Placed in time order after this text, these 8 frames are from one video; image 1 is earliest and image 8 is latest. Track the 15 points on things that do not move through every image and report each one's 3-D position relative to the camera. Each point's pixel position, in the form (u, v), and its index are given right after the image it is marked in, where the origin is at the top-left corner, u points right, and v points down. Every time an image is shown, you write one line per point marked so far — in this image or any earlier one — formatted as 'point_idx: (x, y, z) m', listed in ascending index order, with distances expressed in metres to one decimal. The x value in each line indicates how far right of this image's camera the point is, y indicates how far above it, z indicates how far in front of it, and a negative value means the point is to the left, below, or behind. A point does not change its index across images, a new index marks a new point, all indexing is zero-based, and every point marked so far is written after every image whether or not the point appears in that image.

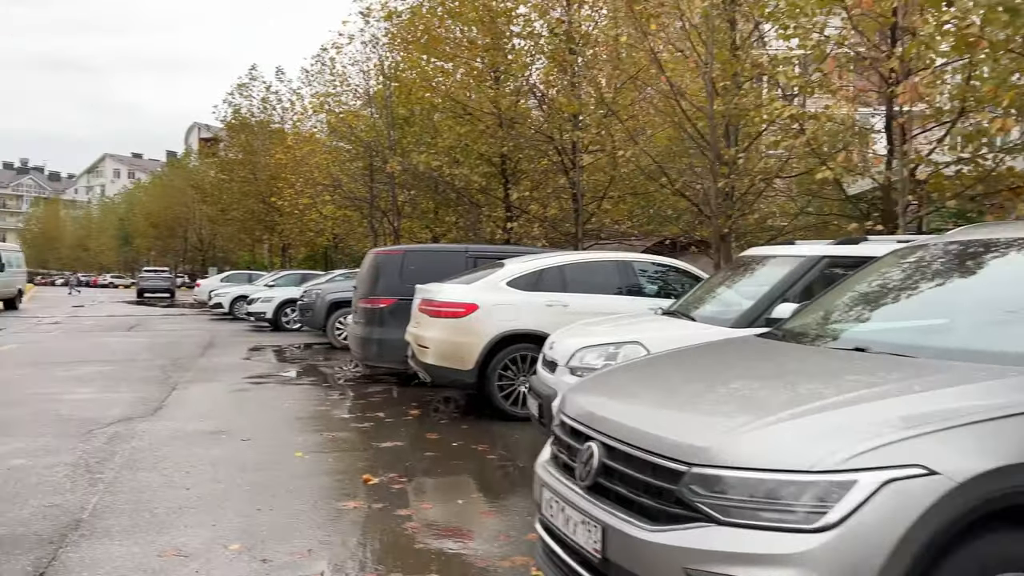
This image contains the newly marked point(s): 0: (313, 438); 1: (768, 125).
0: (-1.3, -1.0, +5.4) m
1: (+3.4, +2.2, +10.8) m
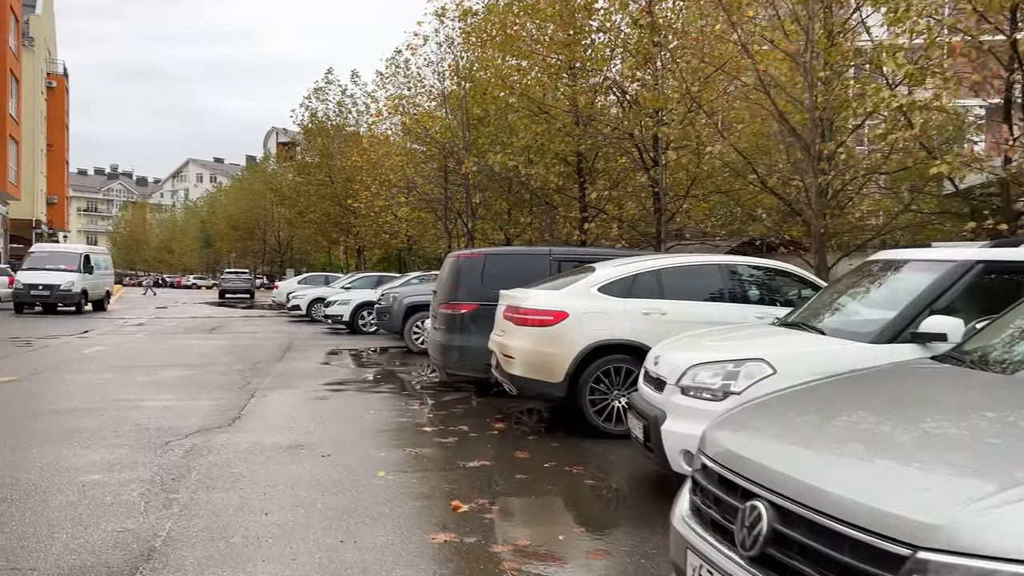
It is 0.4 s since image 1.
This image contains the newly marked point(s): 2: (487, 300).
0: (-0.7, -1.0, +5.0) m
1: (+4.4, +2.1, +10.0) m
2: (-0.3, -0.1, +7.3) m
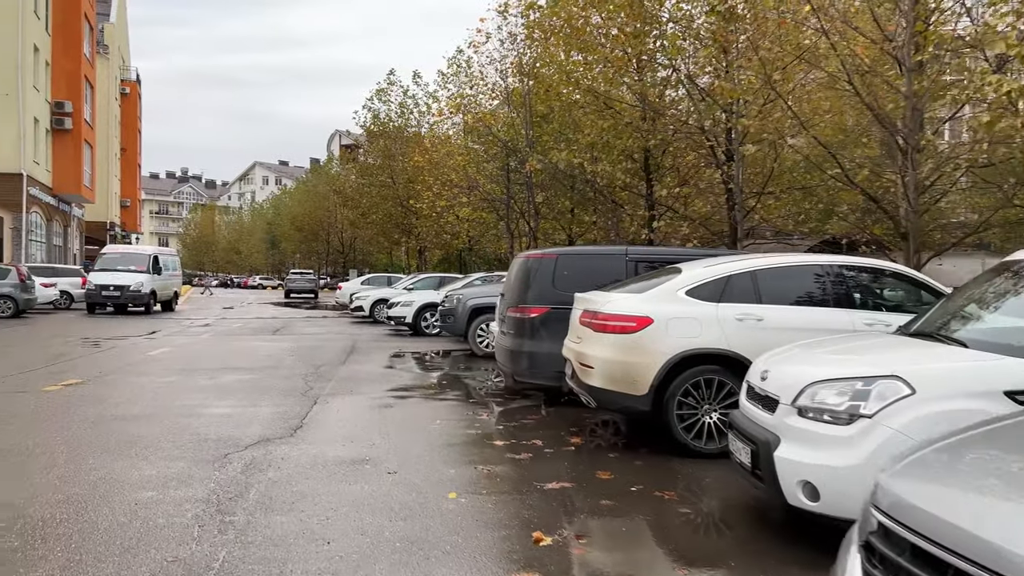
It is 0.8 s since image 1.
0: (-0.3, -1.0, +4.6) m
1: (+5.2, +2.1, +9.2) m
2: (+0.4, -0.1, +6.9) m
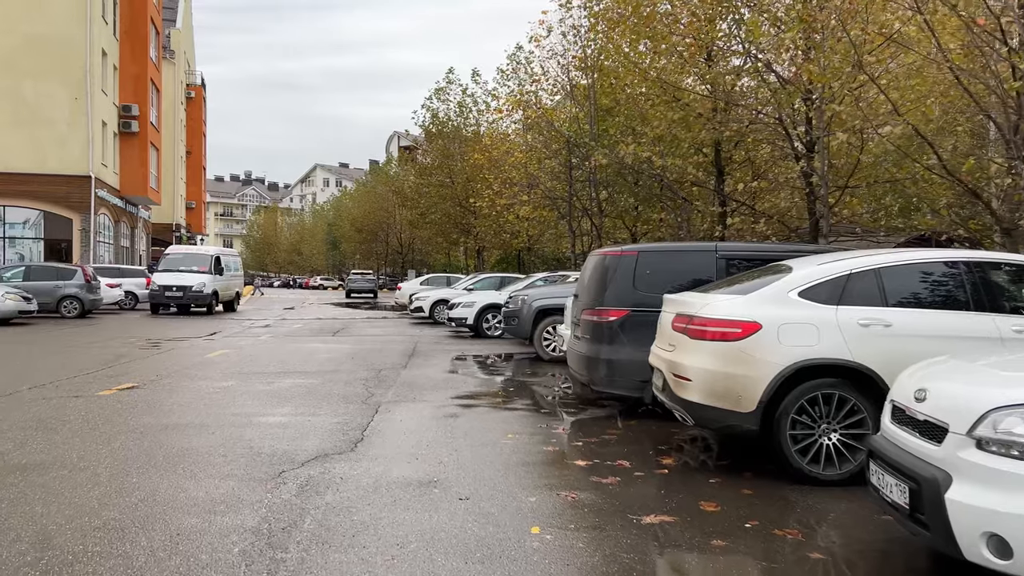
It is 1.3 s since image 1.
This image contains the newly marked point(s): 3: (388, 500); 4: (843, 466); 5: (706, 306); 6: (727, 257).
0: (+0.2, -1.0, +4.0) m
1: (+6.0, +2.1, +8.3) m
2: (+1.0, -0.1, +6.2) m
3: (-0.6, -1.0, +4.0) m
4: (+1.8, -0.9, +4.3) m
5: (+1.1, -0.1, +4.6) m
6: (+1.7, +0.2, +6.3) m
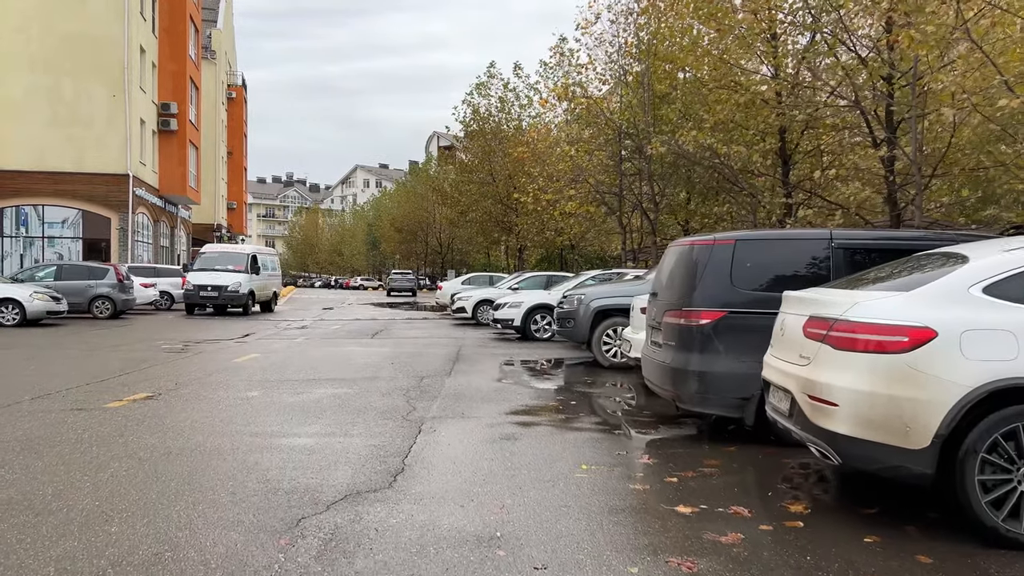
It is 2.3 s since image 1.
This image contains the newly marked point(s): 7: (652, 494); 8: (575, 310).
0: (+0.5, -1.0, +3.0) m
1: (+6.5, +2.1, +6.9) m
2: (+1.4, -0.1, +5.1) m
3: (-0.3, -1.0, +3.0) m
4: (+2.1, -0.9, +3.2) m
5: (+1.5, -0.1, +3.4) m
6: (+2.1, +0.3, +5.2) m
7: (+0.7, -1.0, +4.0) m
8: (+0.7, -0.3, +9.4) m
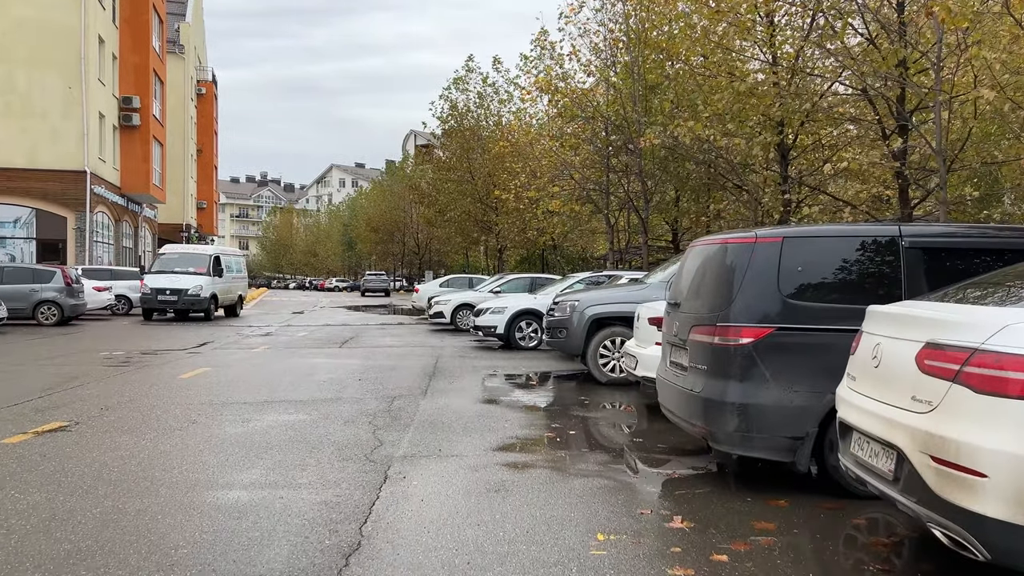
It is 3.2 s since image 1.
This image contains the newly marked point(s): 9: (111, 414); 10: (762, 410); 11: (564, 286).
0: (+0.5, -1.1, +1.9) m
1: (+6.4, +2.1, +6.0) m
2: (+1.4, -0.2, +4.1) m
3: (-0.3, -1.1, +1.9) m
4: (+2.1, -1.0, +2.2) m
5: (+1.4, -0.1, +2.4) m
6: (+2.1, +0.2, +4.2) m
7: (+0.7, -1.1, +2.9) m
8: (+0.6, -0.3, +8.3) m
9: (-3.2, -1.0, +6.4) m
10: (+1.2, -0.6, +4.0) m
11: (+0.8, 0.0, +12.2) m
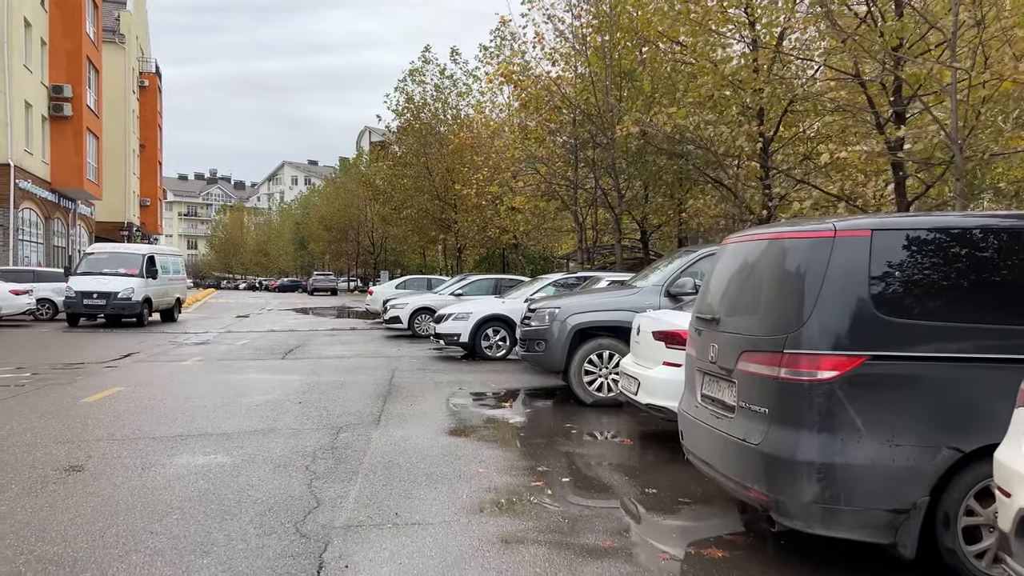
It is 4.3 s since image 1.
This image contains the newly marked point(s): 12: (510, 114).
0: (+0.6, -1.1, +0.7) m
1: (+6.2, +2.0, +5.1) m
2: (+1.3, -0.2, +2.9) m
3: (-0.2, -1.1, +0.6) m
4: (+2.2, -1.0, +1.1) m
5: (+1.5, -0.2, +1.3) m
6: (+2.0, +0.2, +3.1) m
7: (+0.7, -1.1, +1.8) m
8: (+0.3, -0.3, +7.1) m
9: (-3.4, -1.1, +5.1) m
10: (+1.2, -0.6, +2.8) m
11: (+0.3, 0.0, +11.0) m
12: (-0.1, +4.2, +19.8) m
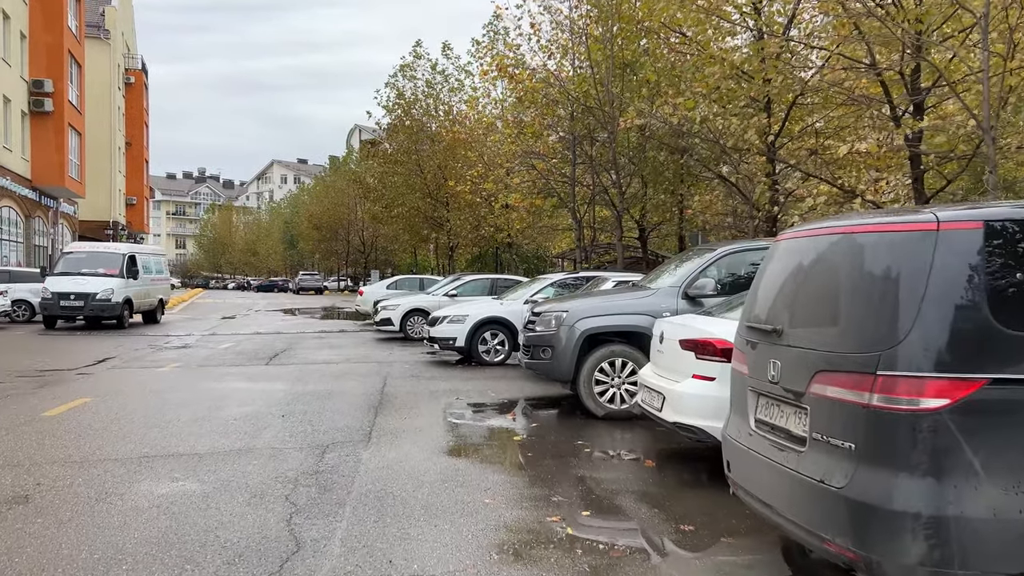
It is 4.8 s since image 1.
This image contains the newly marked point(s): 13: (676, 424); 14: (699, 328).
0: (+0.7, -1.1, +0.1) m
1: (+6.3, +2.0, +4.6) m
2: (+1.4, -0.2, +2.3) m
3: (-0.1, -1.1, 0.0) m
4: (+2.3, -1.0, +0.5) m
5: (+1.6, -0.2, +0.7) m
6: (+2.1, +0.2, +2.5) m
7: (+0.8, -1.1, +1.2) m
8: (+0.3, -0.4, +6.5) m
9: (-3.3, -1.1, +4.4) m
10: (+1.3, -0.7, +2.2) m
11: (+0.3, 0.0, +10.4) m
12: (-0.2, +4.2, +19.2) m
13: (+0.9, -0.8, +4.5) m
14: (+1.0, -0.2, +4.5) m
